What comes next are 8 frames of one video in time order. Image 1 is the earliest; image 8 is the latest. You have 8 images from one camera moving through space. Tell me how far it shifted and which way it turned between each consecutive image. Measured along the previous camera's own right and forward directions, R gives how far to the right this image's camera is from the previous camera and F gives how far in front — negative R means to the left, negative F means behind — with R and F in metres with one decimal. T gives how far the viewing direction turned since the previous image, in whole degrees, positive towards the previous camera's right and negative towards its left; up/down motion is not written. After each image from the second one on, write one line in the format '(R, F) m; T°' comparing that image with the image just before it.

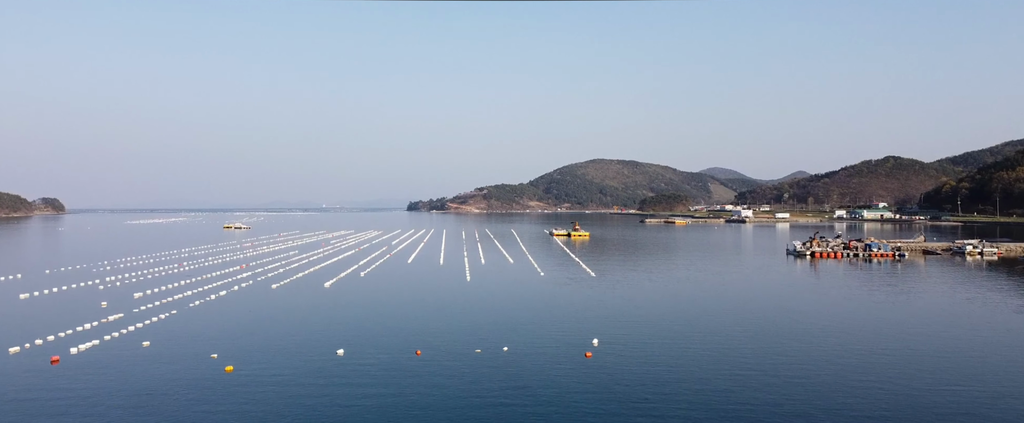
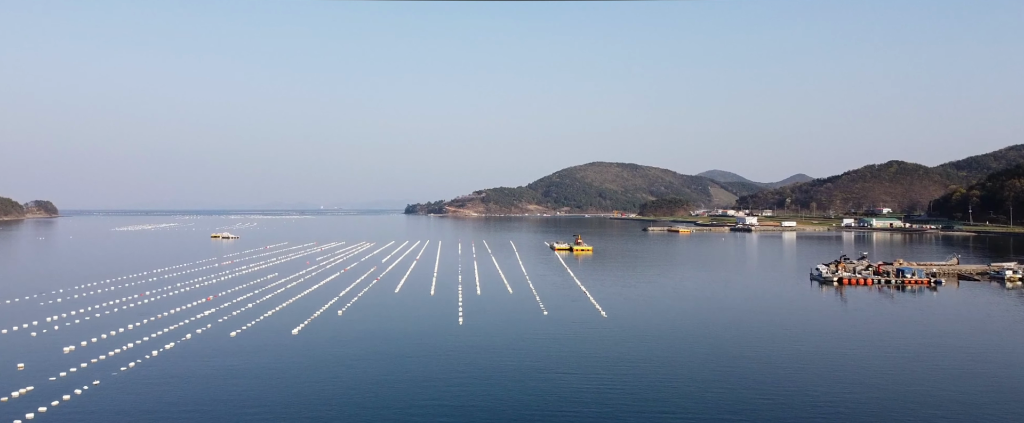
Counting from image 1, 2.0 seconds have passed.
(0.0, +1.5) m; 0°
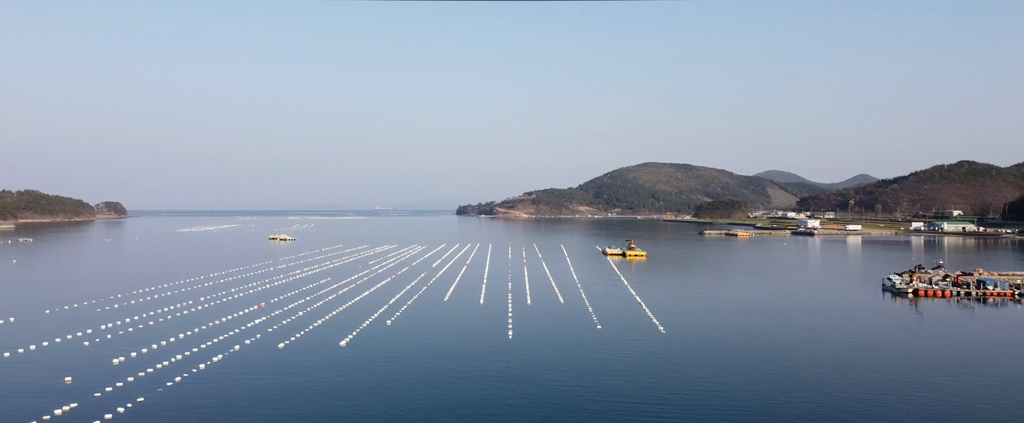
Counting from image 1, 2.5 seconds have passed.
(0.0, +0.4) m; -4°
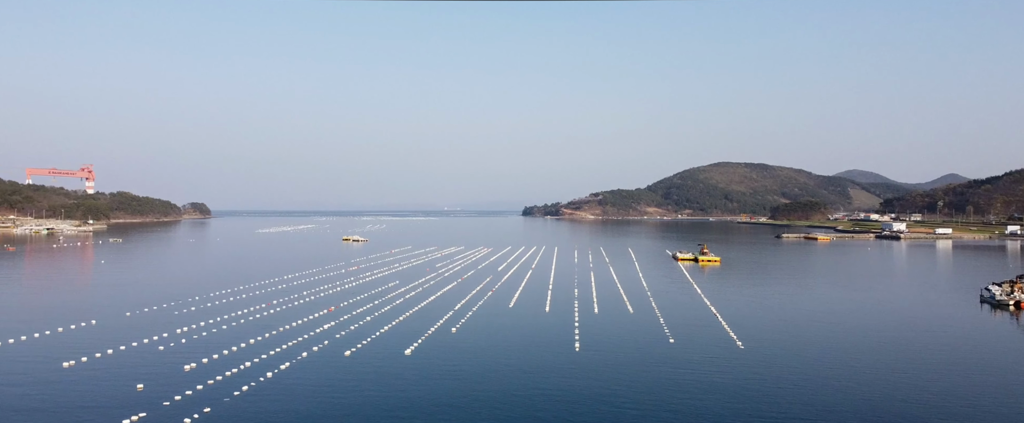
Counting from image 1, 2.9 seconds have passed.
(0.0, +0.3) m; -6°
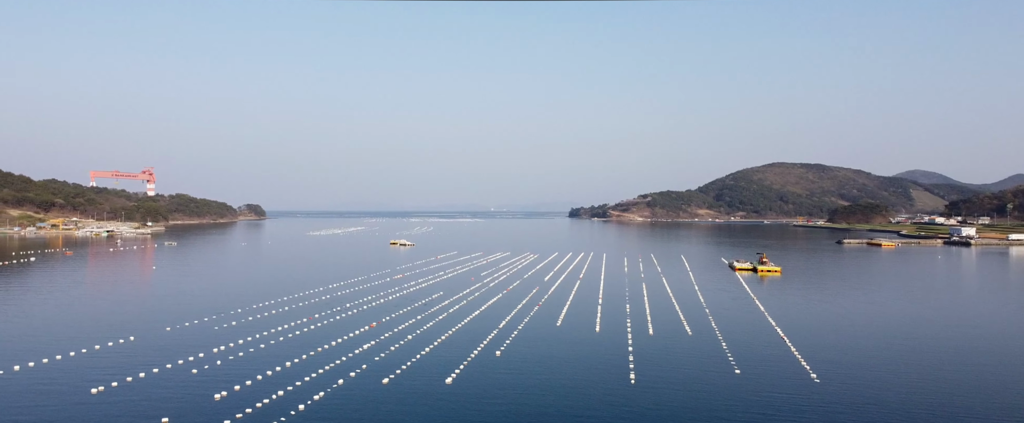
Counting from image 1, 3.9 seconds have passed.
(0.0, +0.7) m; -4°
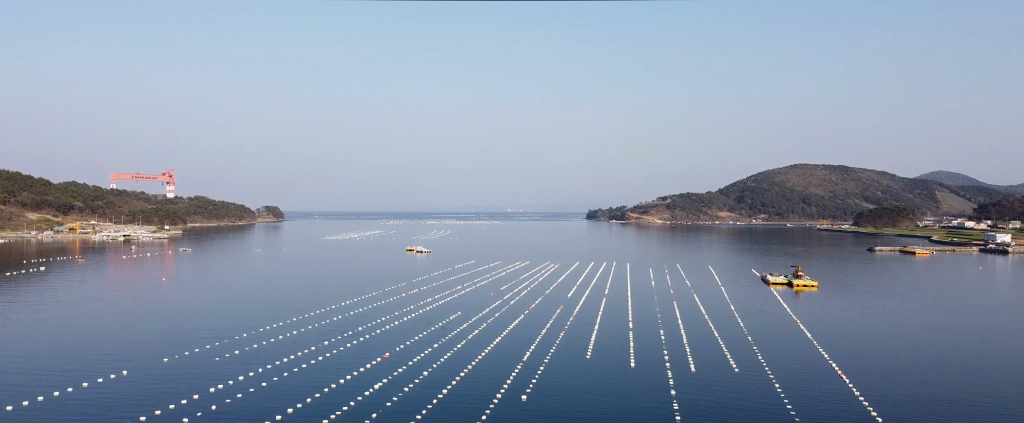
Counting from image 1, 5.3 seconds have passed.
(-0.2, +1.1) m; -1°
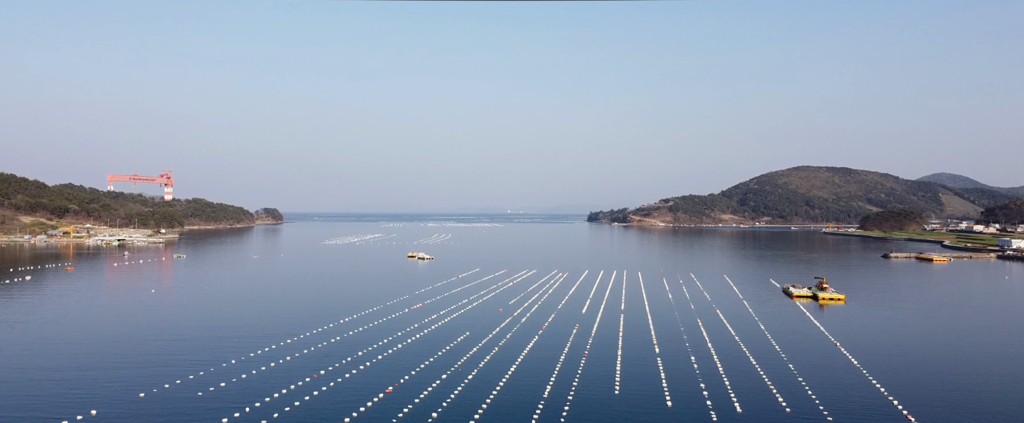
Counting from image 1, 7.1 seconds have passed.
(-0.3, +1.3) m; 0°
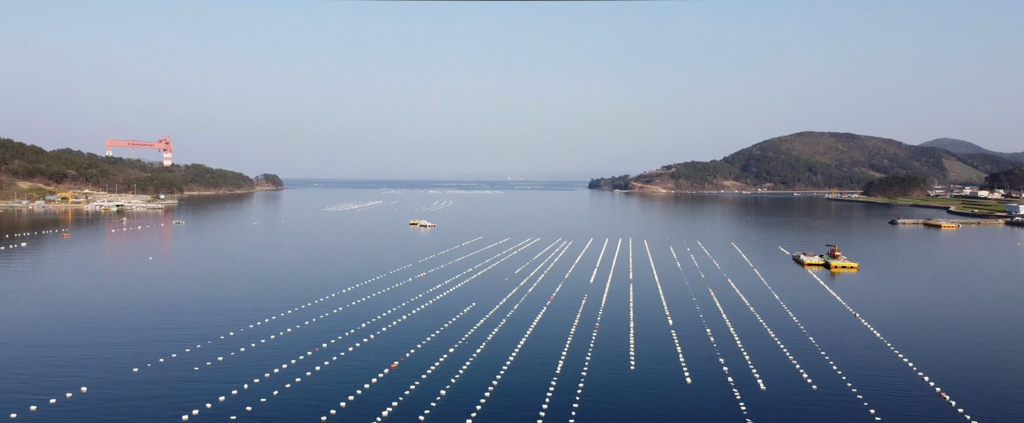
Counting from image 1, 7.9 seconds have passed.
(-0.2, +0.6) m; 0°
